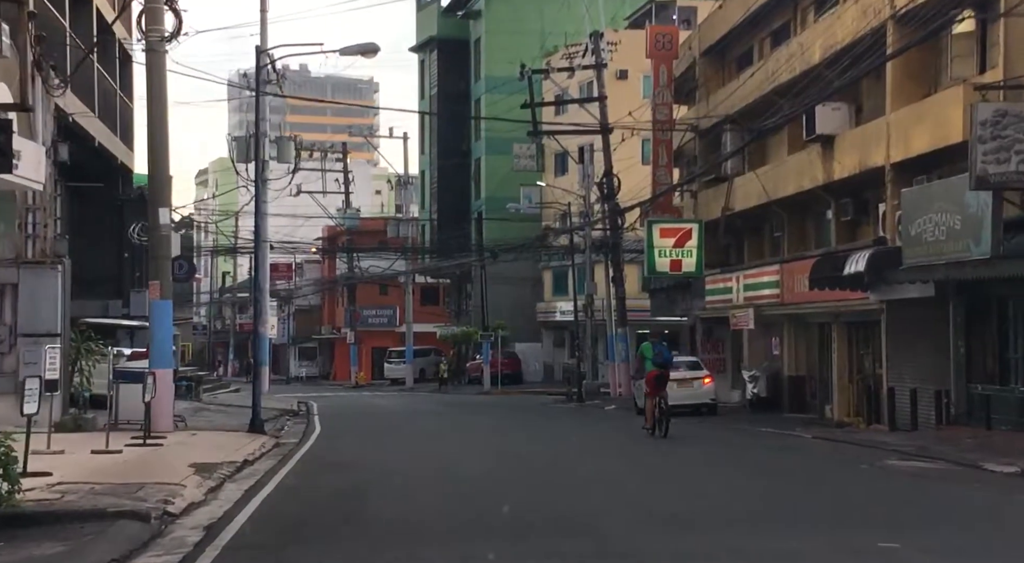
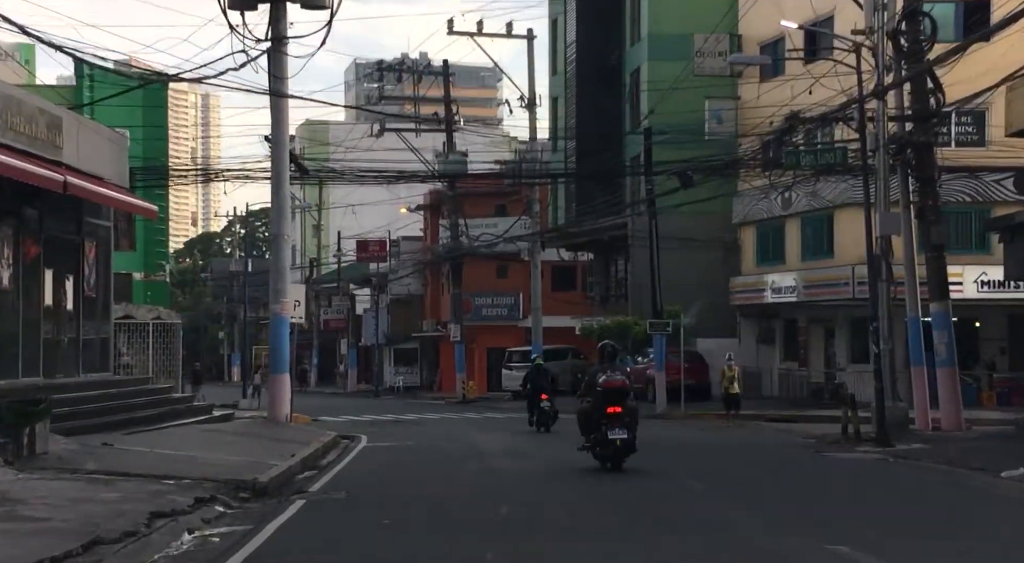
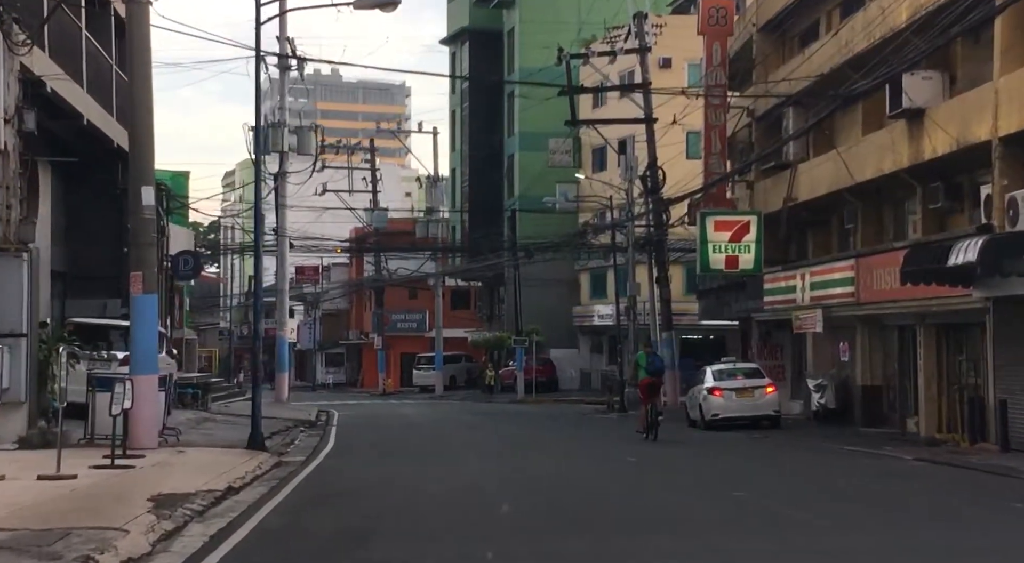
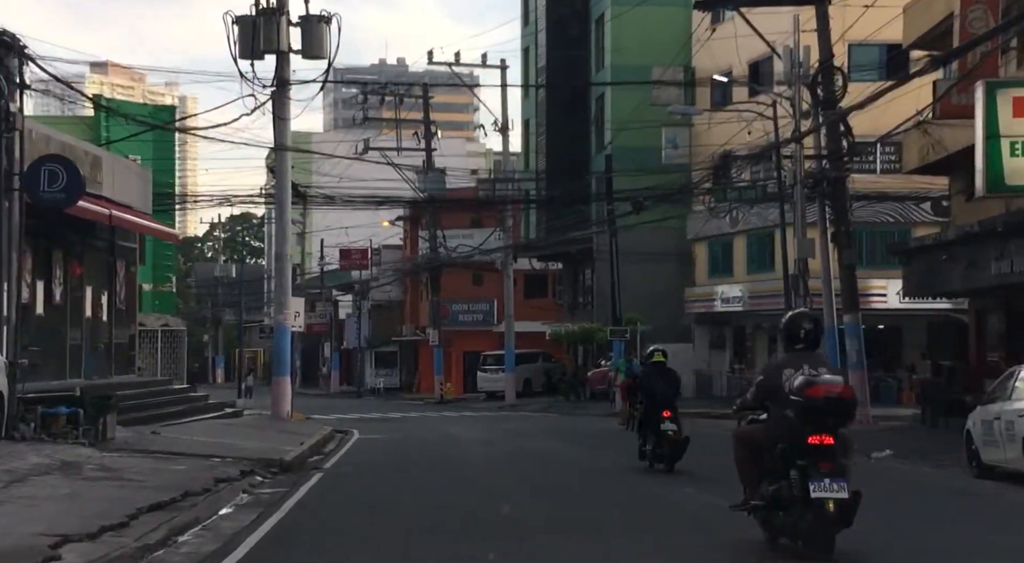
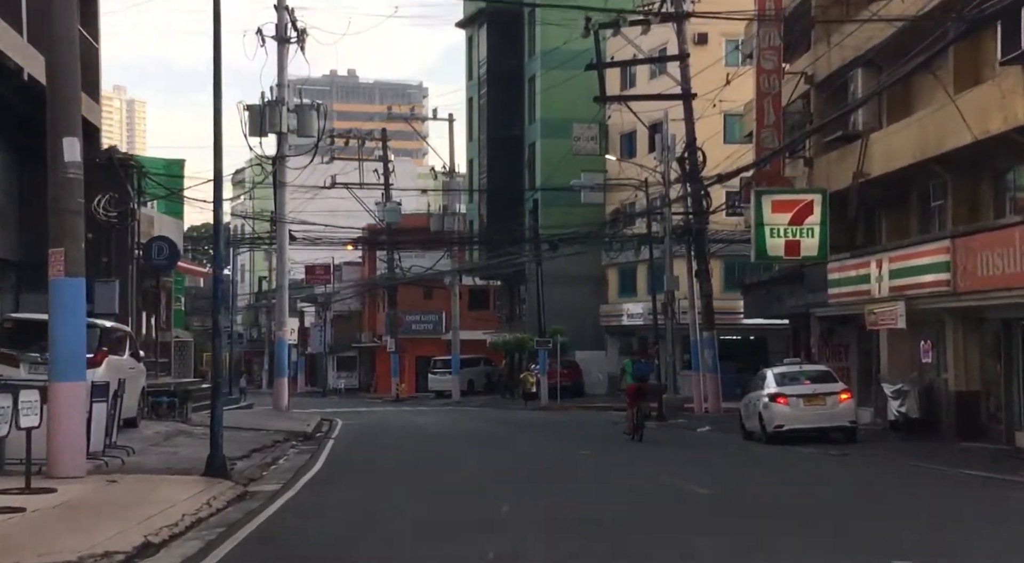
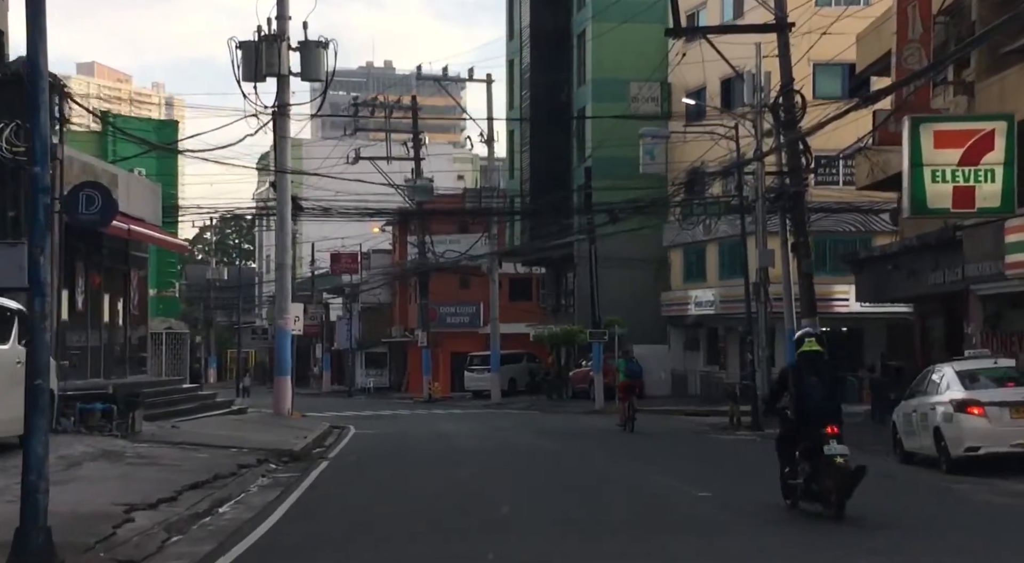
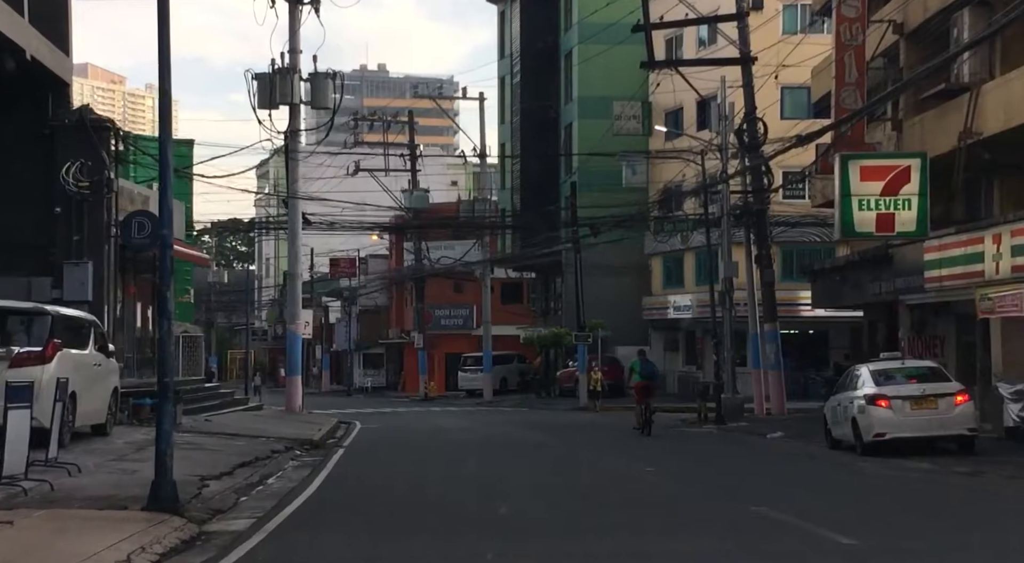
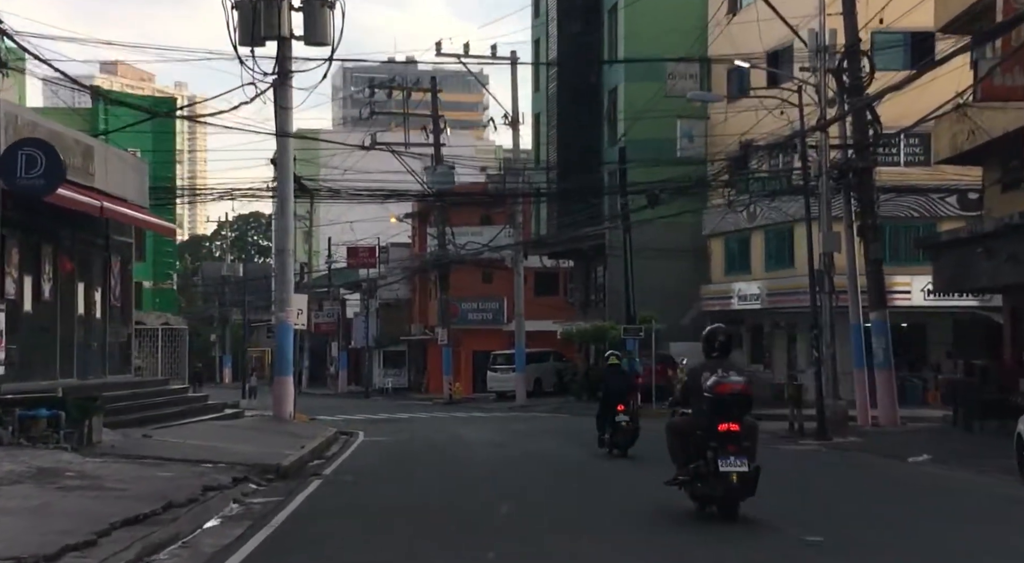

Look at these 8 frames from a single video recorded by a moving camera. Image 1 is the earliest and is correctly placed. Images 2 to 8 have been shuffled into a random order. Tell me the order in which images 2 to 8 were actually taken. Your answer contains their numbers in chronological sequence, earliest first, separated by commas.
3, 5, 7, 6, 4, 8, 2
